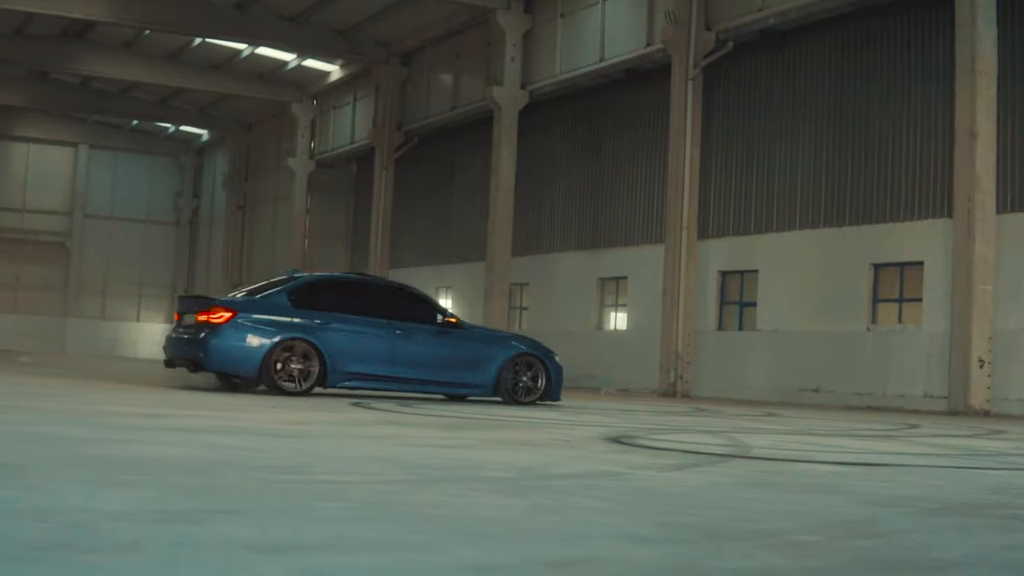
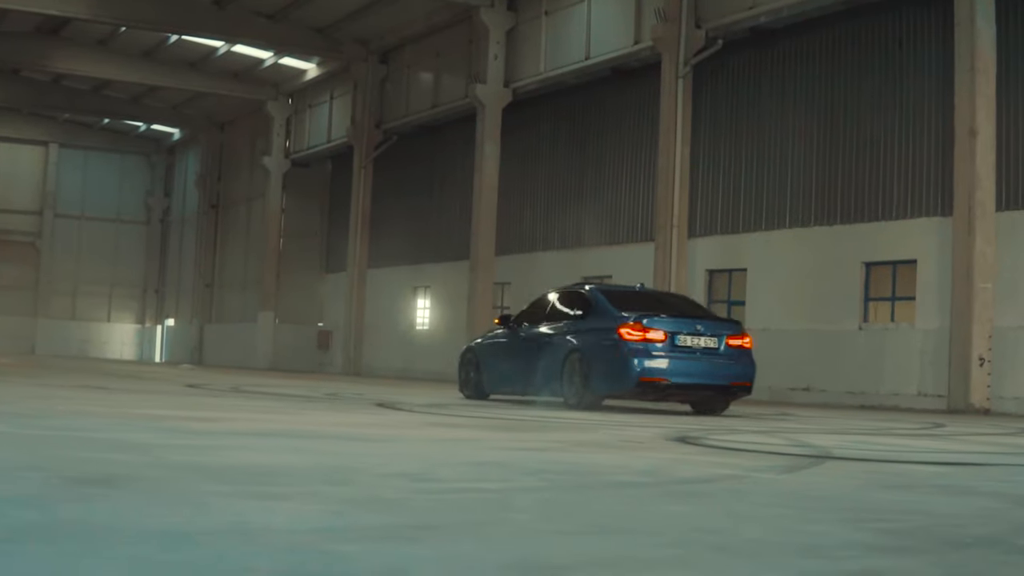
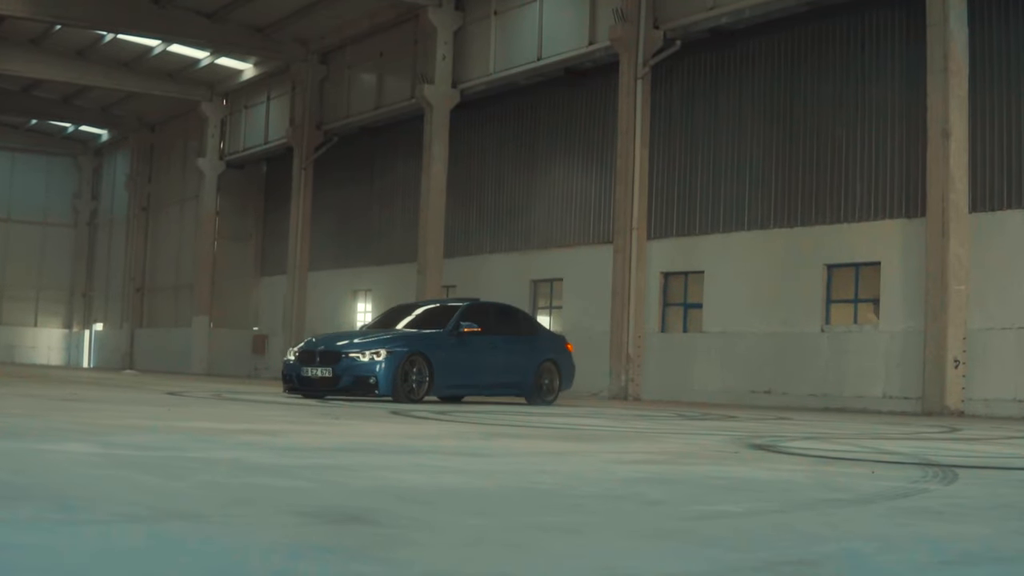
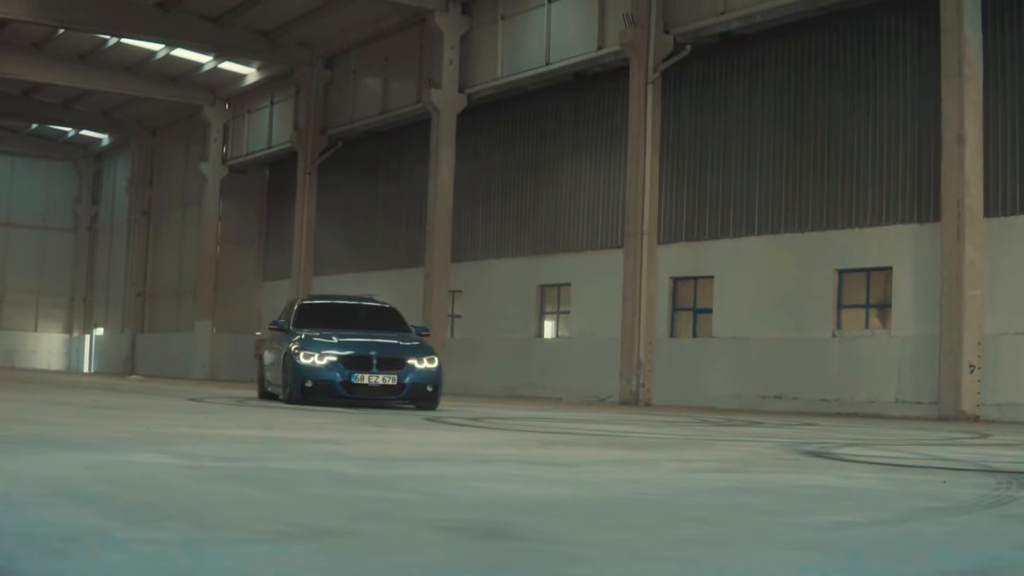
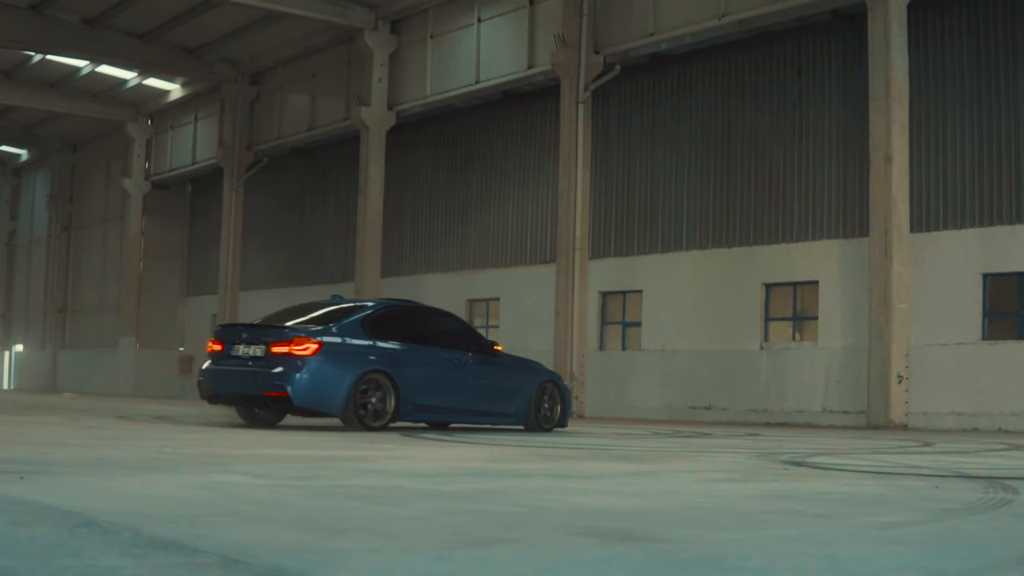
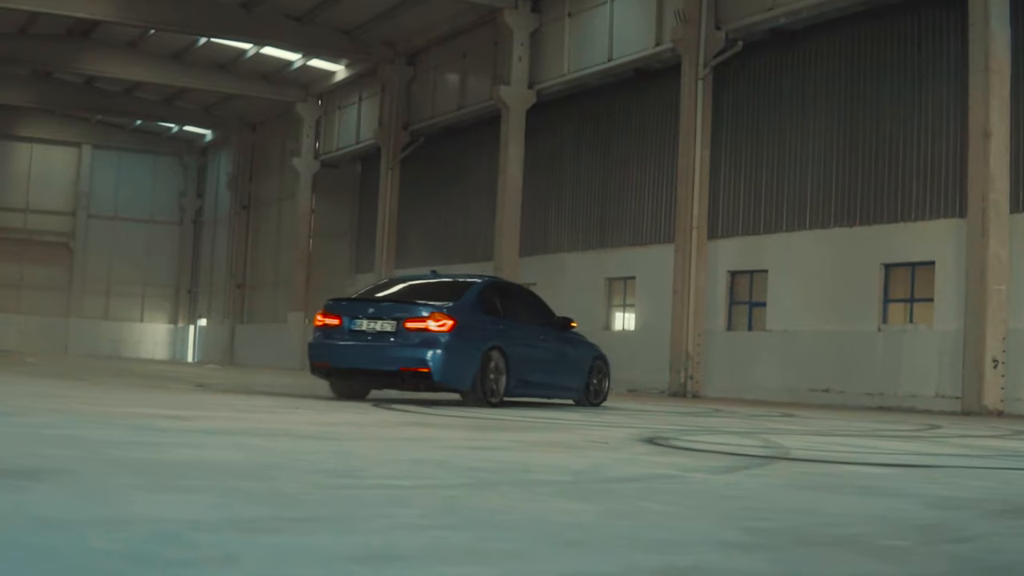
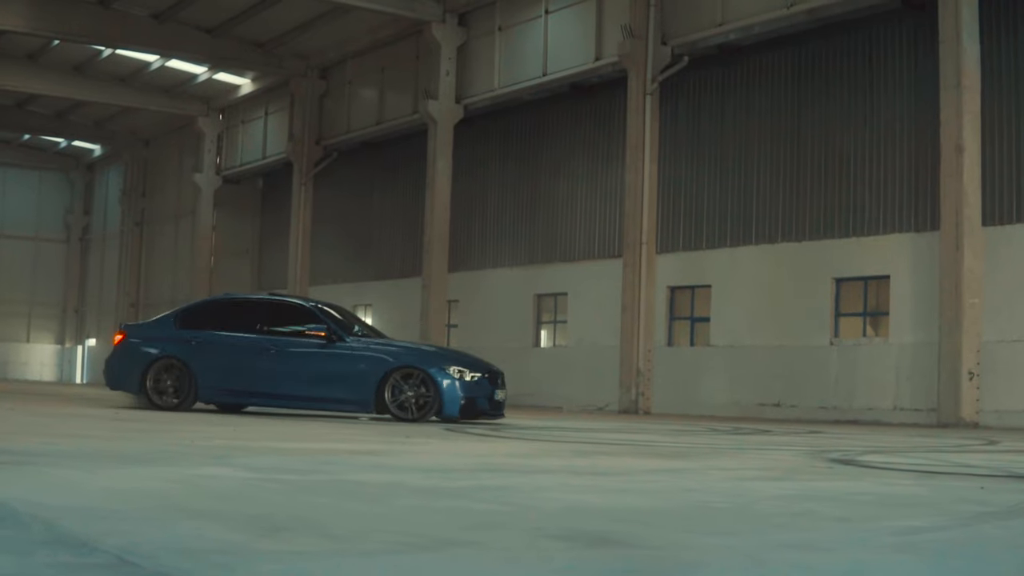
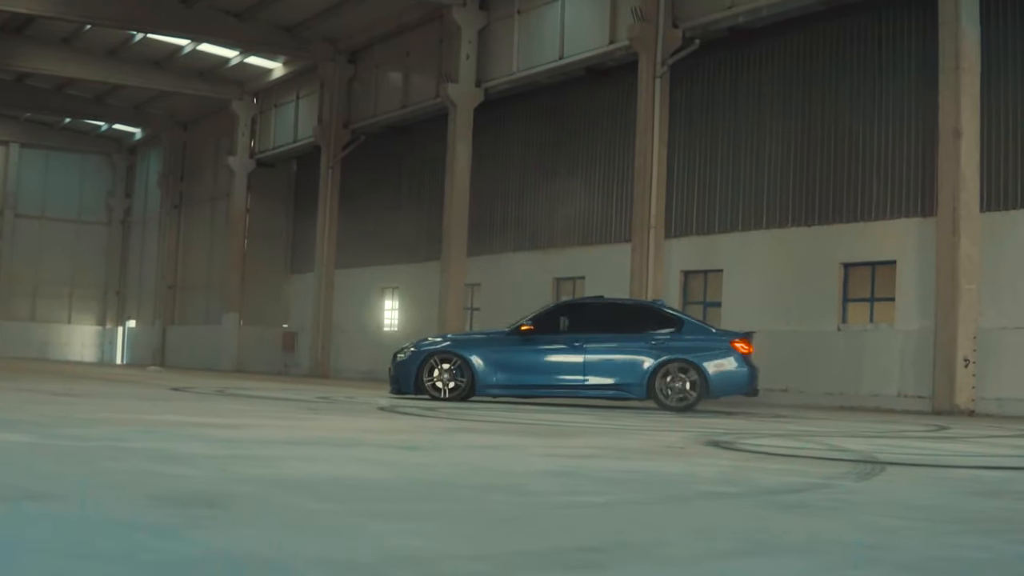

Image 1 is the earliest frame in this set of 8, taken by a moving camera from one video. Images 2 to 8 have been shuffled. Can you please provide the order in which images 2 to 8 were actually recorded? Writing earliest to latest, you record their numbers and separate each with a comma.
6, 2, 8, 3, 4, 7, 5
